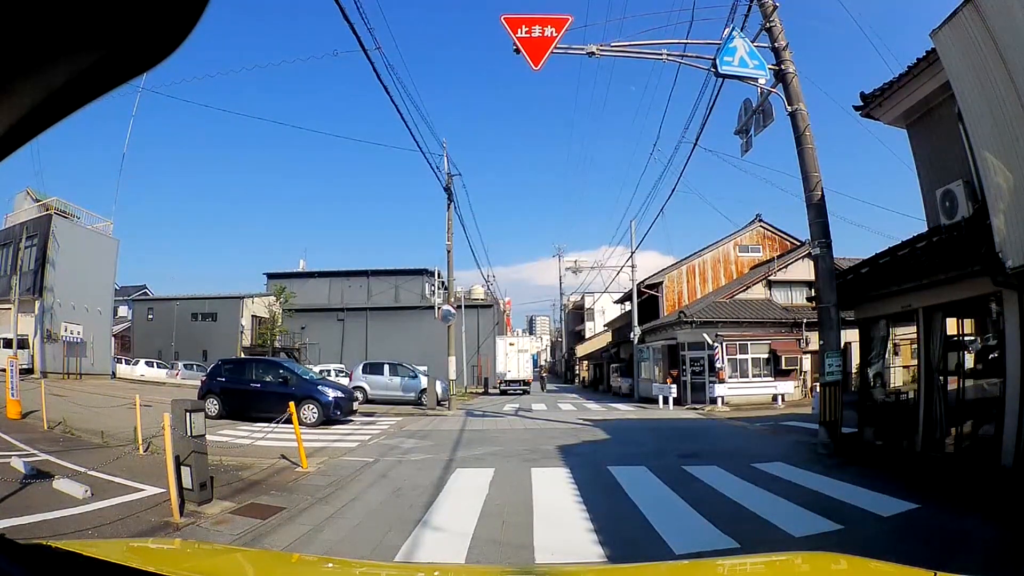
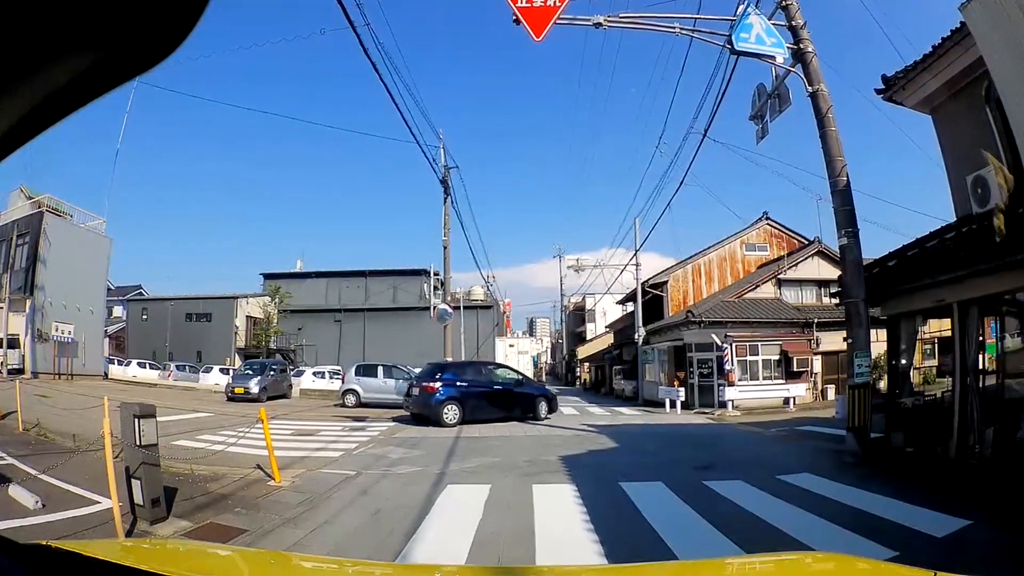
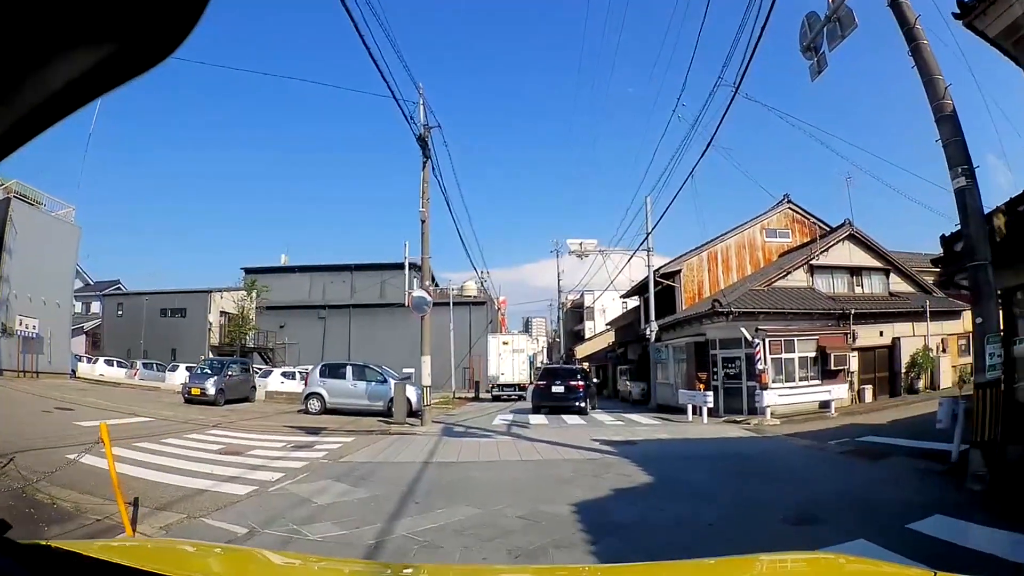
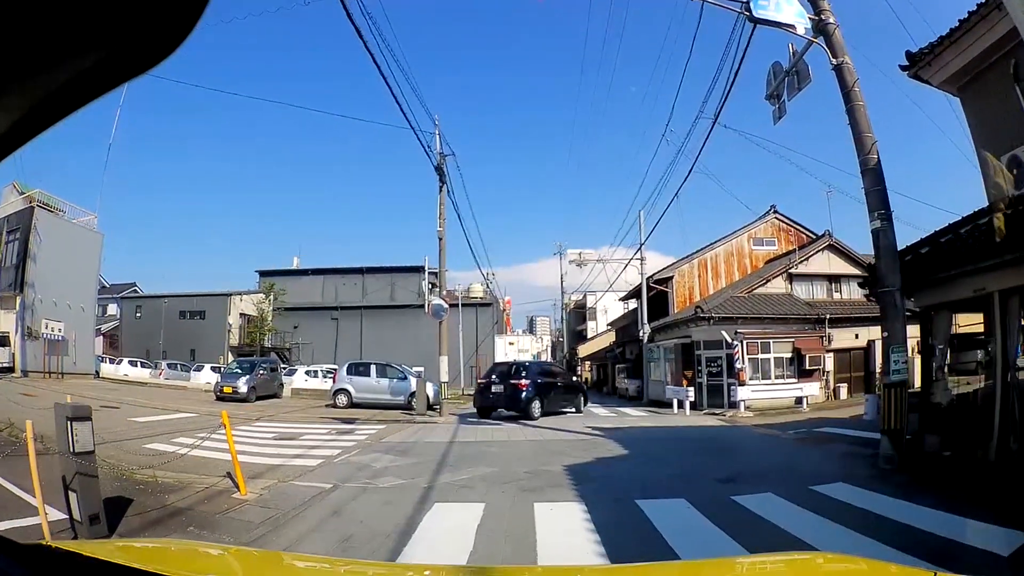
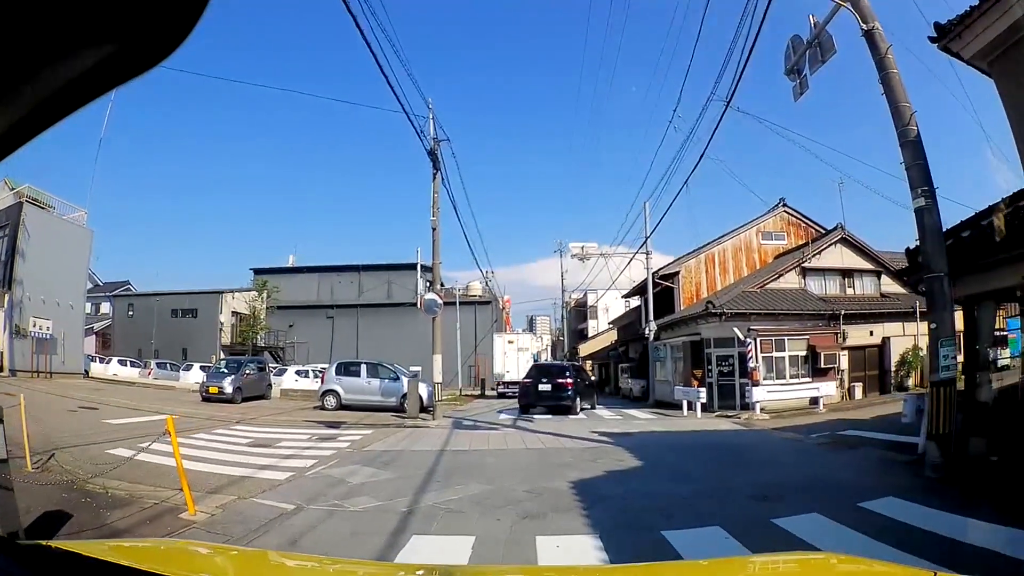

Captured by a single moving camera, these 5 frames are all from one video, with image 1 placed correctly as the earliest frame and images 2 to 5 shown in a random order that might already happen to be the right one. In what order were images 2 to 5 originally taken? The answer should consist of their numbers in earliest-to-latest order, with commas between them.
2, 4, 5, 3
